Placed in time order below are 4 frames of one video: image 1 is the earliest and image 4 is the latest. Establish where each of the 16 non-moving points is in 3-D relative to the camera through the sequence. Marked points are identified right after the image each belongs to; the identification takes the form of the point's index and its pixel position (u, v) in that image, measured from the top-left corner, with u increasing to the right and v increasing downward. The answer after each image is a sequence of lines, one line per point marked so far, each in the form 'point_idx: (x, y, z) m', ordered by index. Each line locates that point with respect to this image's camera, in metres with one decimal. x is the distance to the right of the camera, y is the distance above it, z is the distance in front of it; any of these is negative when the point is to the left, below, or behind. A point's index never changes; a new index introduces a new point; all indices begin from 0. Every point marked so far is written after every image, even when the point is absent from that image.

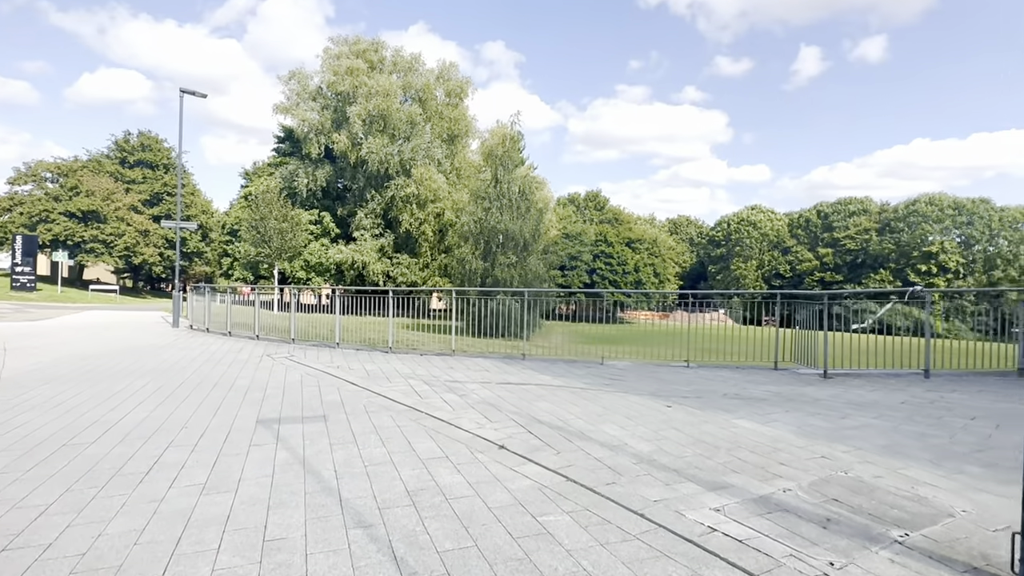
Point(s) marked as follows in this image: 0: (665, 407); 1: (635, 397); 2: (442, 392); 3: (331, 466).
0: (+1.6, -1.3, +6.0) m
1: (+1.4, -1.3, +6.4) m
2: (-0.8, -1.3, +6.8) m
3: (-1.4, -1.3, +4.2) m
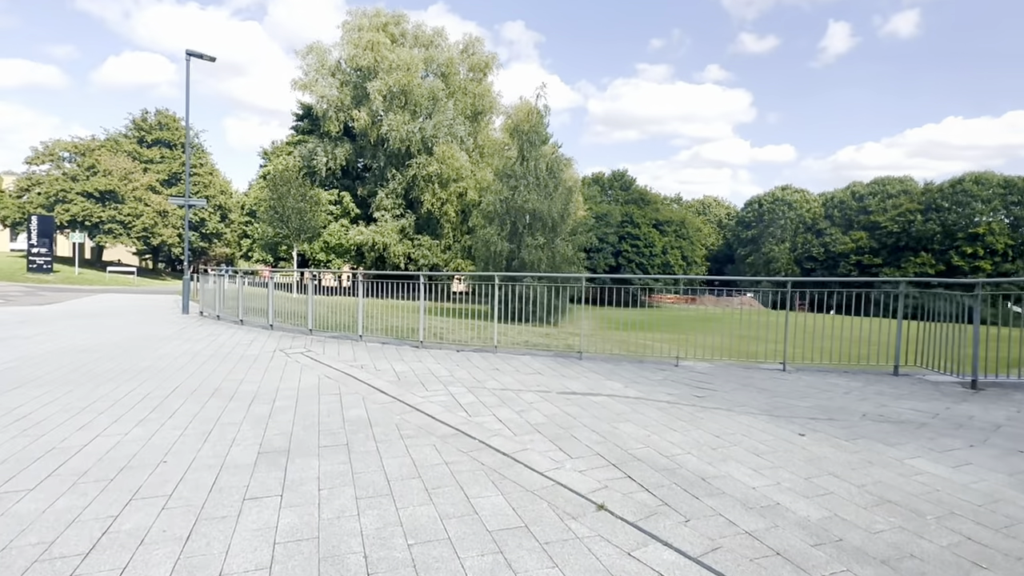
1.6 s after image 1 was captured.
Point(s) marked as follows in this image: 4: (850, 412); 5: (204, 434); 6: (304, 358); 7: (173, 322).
0: (+2.3, -1.2, +4.5) m
1: (+2.1, -1.2, +4.9) m
2: (-0.2, -1.2, +5.4) m
3: (-0.8, -1.3, +2.8) m
4: (+3.1, -1.1, +5.1) m
5: (-2.5, -1.2, +4.6) m
6: (-3.0, -1.0, +8.0) m
7: (-7.8, -0.8, +12.8) m
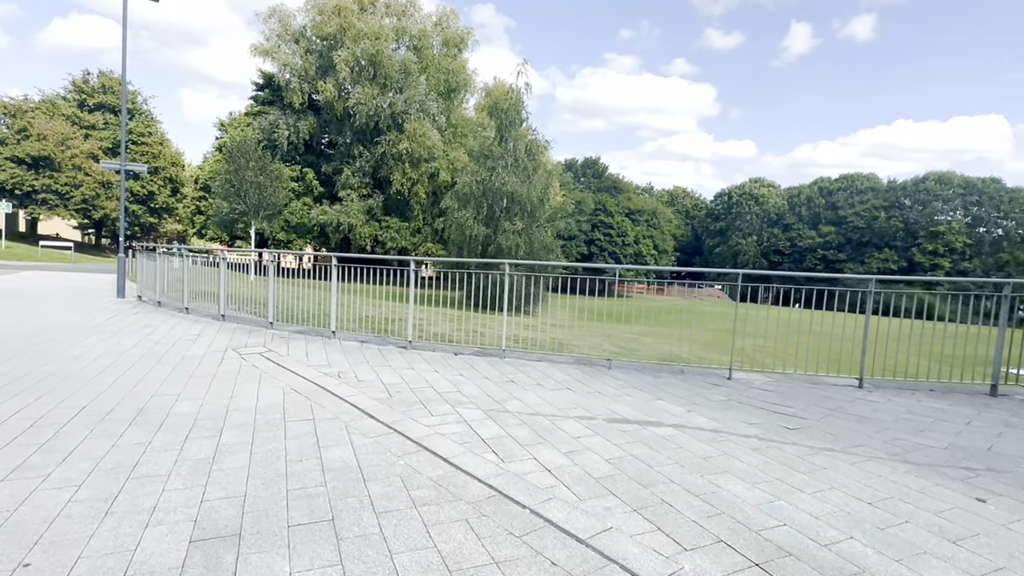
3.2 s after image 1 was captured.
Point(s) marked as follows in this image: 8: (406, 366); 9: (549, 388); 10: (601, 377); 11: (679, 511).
0: (+2.6, -1.2, +3.2) m
1: (+2.4, -1.2, +3.6) m
2: (+0.1, -1.1, +3.9) m
3: (-0.3, -1.3, +1.3) m
4: (+3.4, -1.2, +3.9) m
5: (-2.2, -1.1, +3.0) m
6: (-2.8, -0.8, +6.4) m
7: (-7.9, -0.4, +10.9) m
8: (-1.2, -0.9, +6.3) m
9: (+0.4, -1.0, +5.5) m
10: (+0.9, -0.9, +5.9) m
11: (+0.9, -1.2, +3.0) m
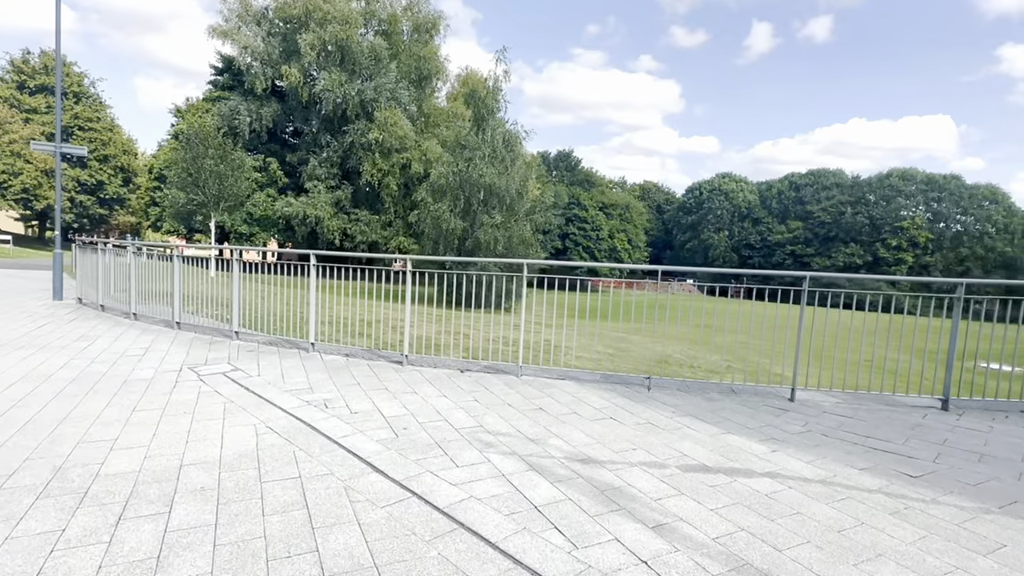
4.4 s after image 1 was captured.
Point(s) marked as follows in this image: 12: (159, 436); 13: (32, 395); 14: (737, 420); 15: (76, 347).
0: (+3.0, -1.3, +2.3) m
1: (+2.8, -1.2, +2.7) m
2: (+0.5, -1.2, +2.9) m
3: (+0.2, -1.4, +0.3) m
4: (+3.7, -1.2, +3.0) m
5: (-1.8, -1.2, +1.8) m
6: (-2.6, -0.9, +5.2) m
7: (-7.9, -0.4, +9.4) m
8: (-1.0, -0.9, +5.2) m
9: (+0.6, -1.0, +4.5) m
10: (+1.2, -1.0, +4.9) m
11: (+1.3, -1.3, +2.1) m
12: (-2.5, -1.0, +3.9) m
13: (-4.1, -0.9, +4.7) m
14: (+1.8, -1.1, +4.6) m
15: (-5.2, -0.7, +6.6) m
